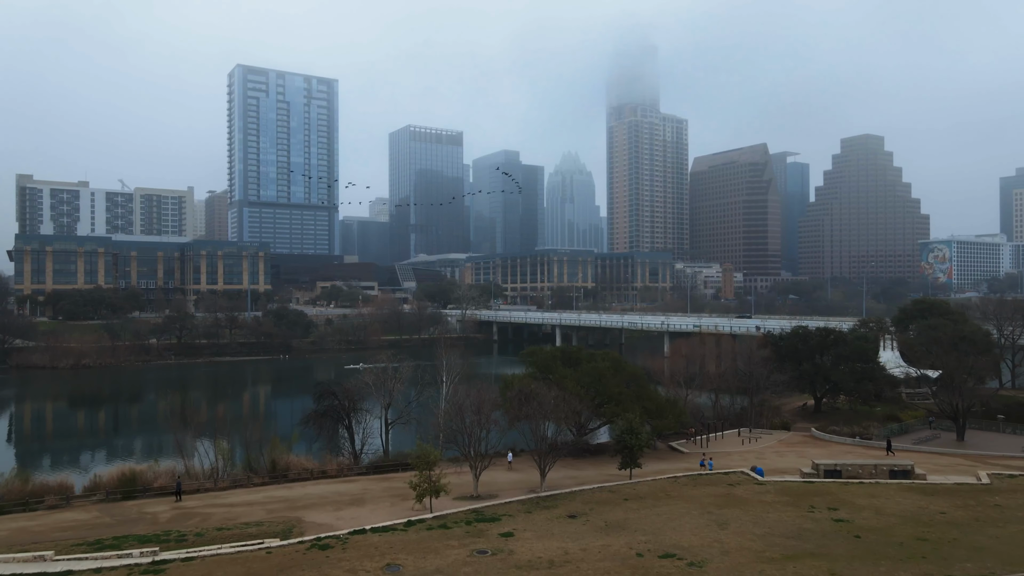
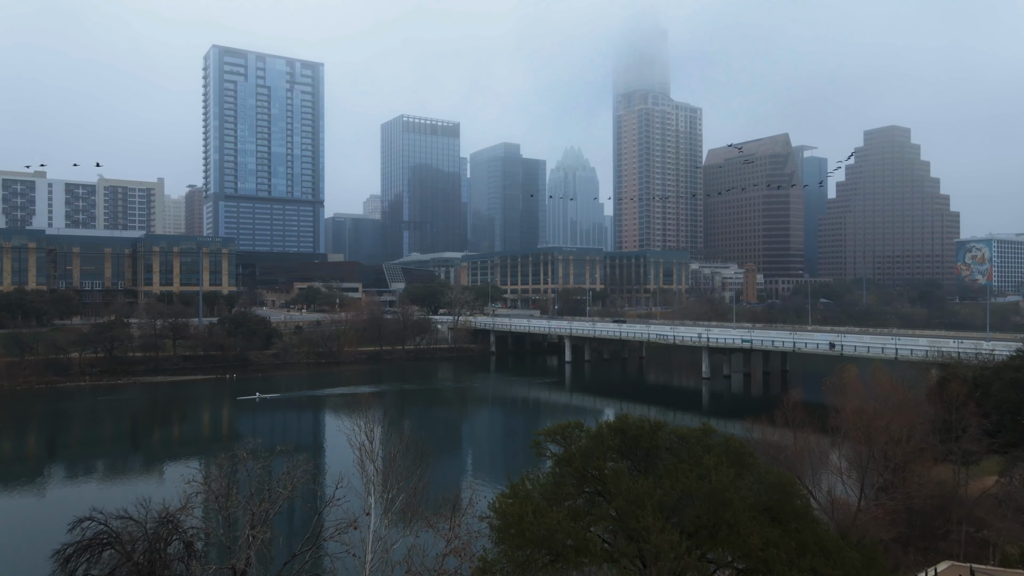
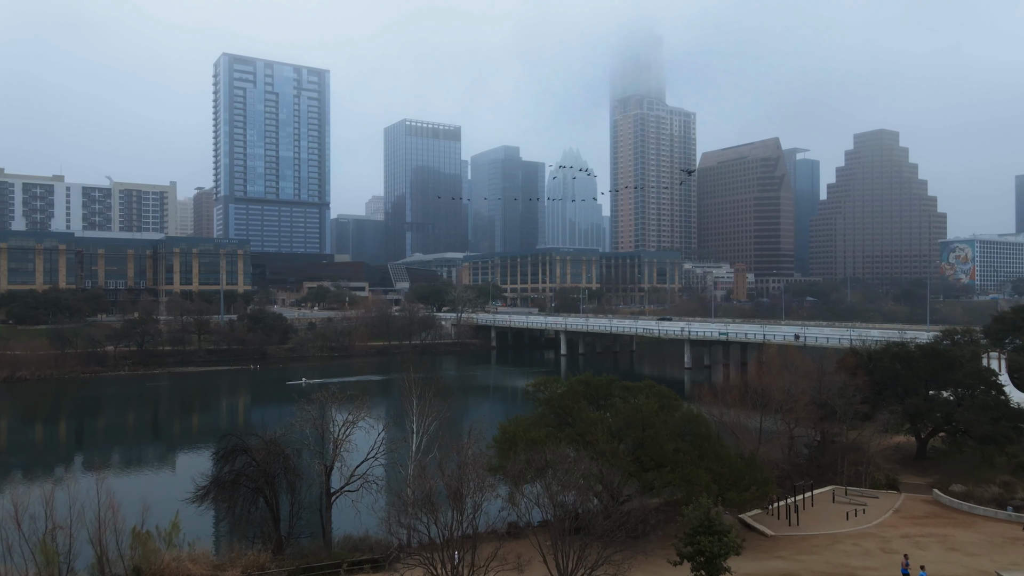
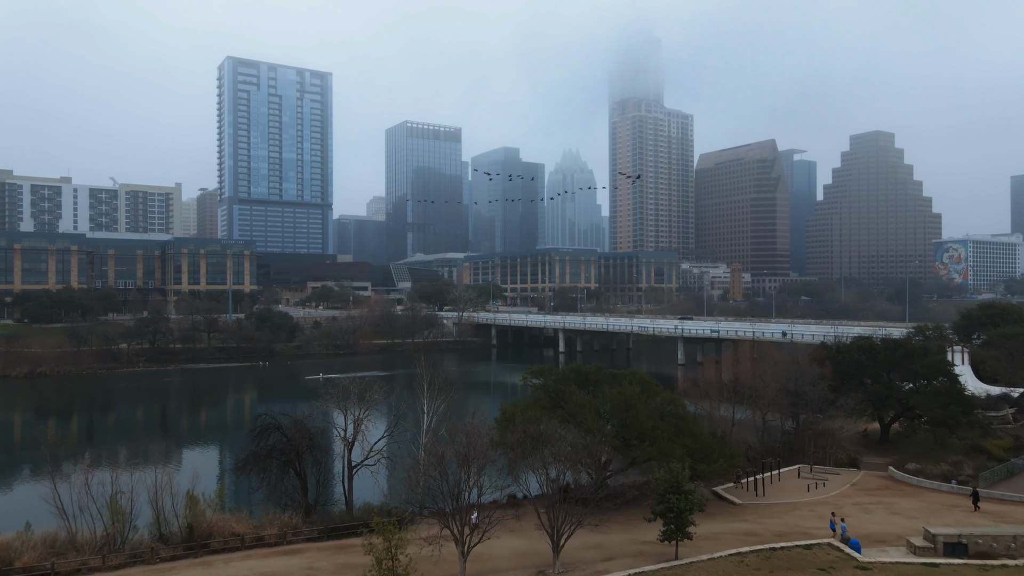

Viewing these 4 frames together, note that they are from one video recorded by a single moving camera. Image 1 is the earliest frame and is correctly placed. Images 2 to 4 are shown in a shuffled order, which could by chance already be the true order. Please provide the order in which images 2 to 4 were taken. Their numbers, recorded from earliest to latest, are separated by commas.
4, 3, 2
